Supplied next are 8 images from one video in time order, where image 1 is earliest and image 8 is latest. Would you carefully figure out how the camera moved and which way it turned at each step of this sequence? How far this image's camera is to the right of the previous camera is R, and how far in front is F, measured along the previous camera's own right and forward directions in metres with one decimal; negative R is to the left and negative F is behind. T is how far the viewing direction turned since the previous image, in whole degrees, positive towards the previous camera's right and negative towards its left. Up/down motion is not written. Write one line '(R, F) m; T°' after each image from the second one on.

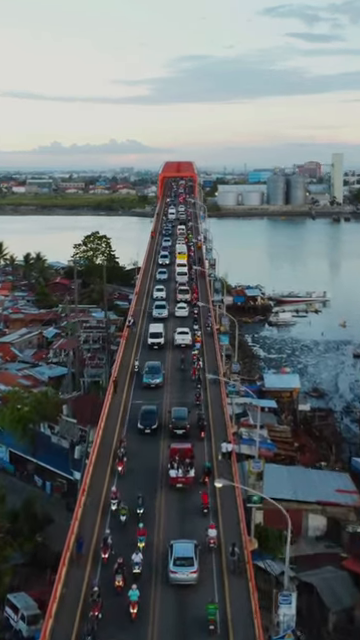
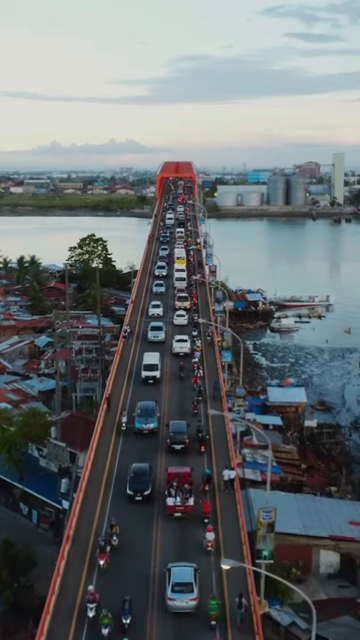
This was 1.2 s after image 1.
(0.0, +2.6) m; 0°
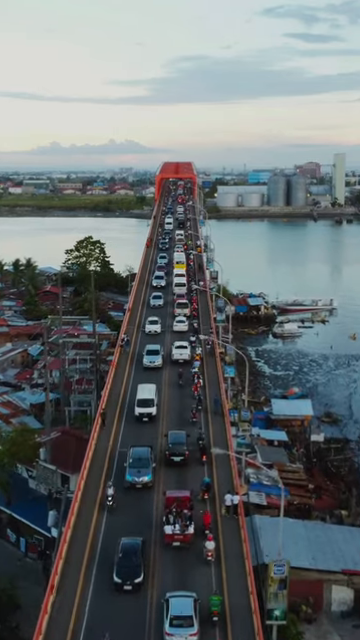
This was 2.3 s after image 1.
(0.0, +2.1) m; 0°
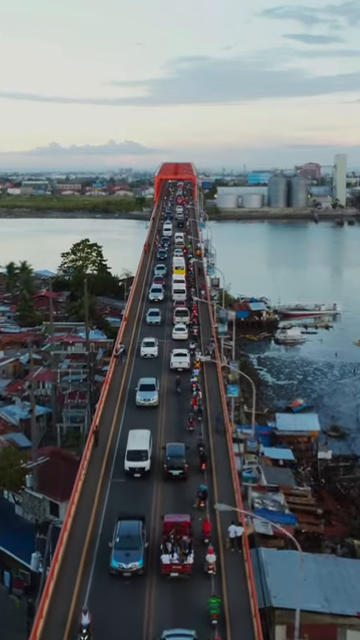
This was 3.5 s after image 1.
(0.0, +2.2) m; 0°
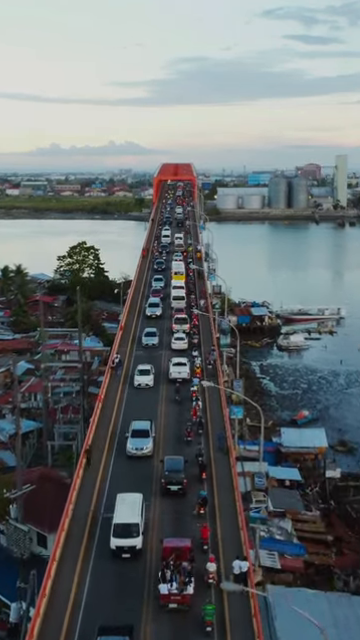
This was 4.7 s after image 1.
(0.0, +2.1) m; 0°
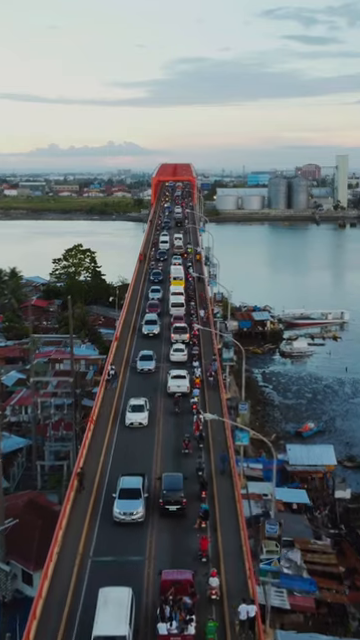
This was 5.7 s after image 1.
(0.0, +2.2) m; 0°
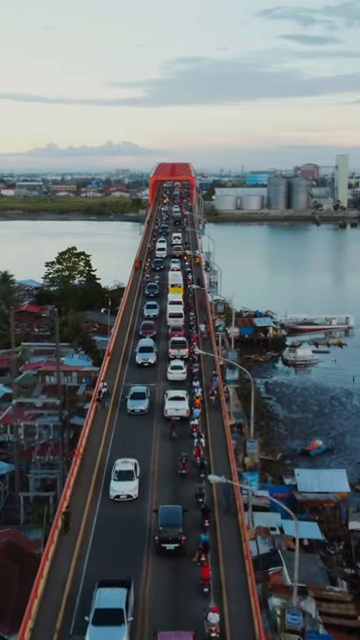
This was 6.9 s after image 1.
(0.0, +2.9) m; 0°
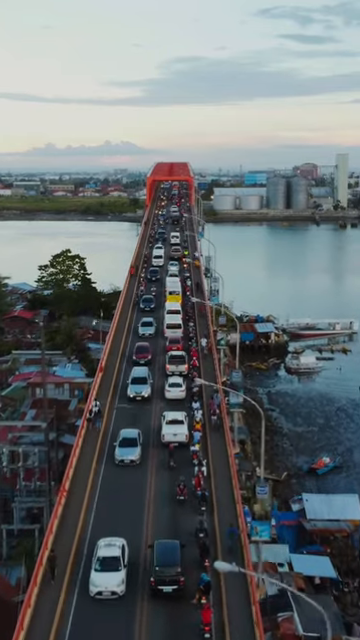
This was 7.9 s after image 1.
(0.0, +2.4) m; 0°
